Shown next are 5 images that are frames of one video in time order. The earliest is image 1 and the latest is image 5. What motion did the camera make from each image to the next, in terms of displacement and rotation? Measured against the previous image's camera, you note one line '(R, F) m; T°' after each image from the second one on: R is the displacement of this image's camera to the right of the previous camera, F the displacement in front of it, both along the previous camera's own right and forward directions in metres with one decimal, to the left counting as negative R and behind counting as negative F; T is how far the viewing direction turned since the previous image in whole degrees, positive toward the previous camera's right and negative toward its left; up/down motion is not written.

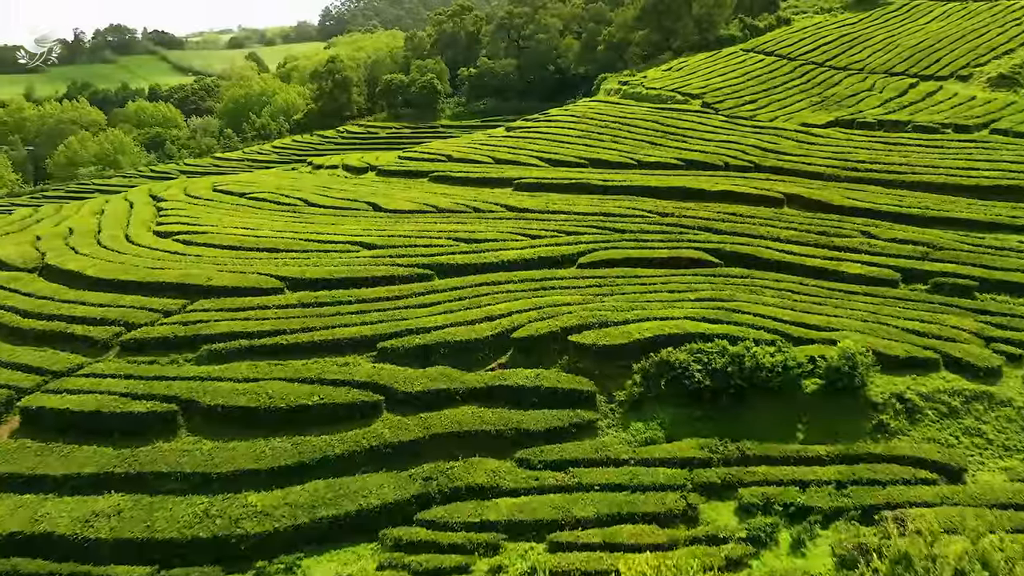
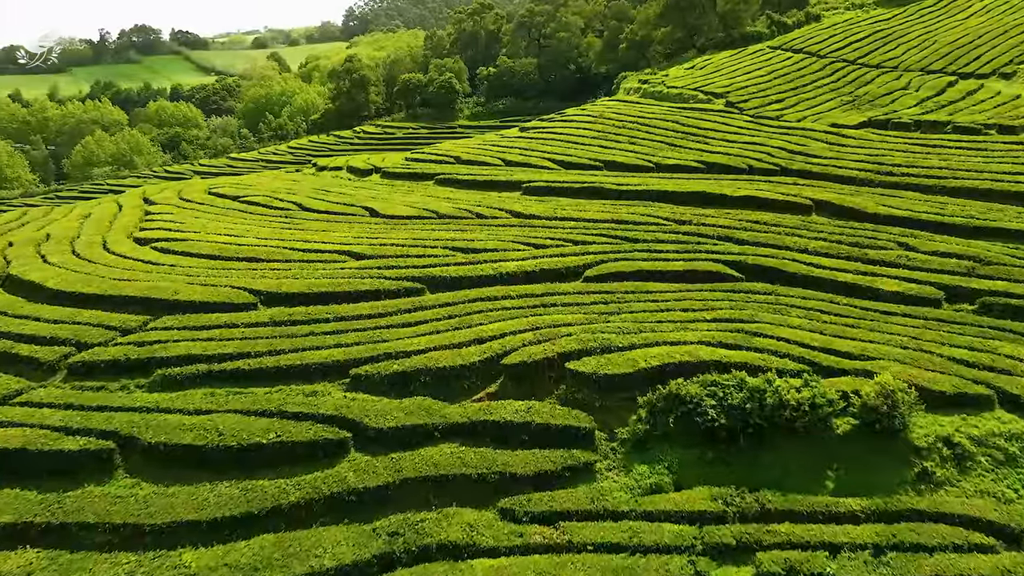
(+0.9, +2.9) m; -2°
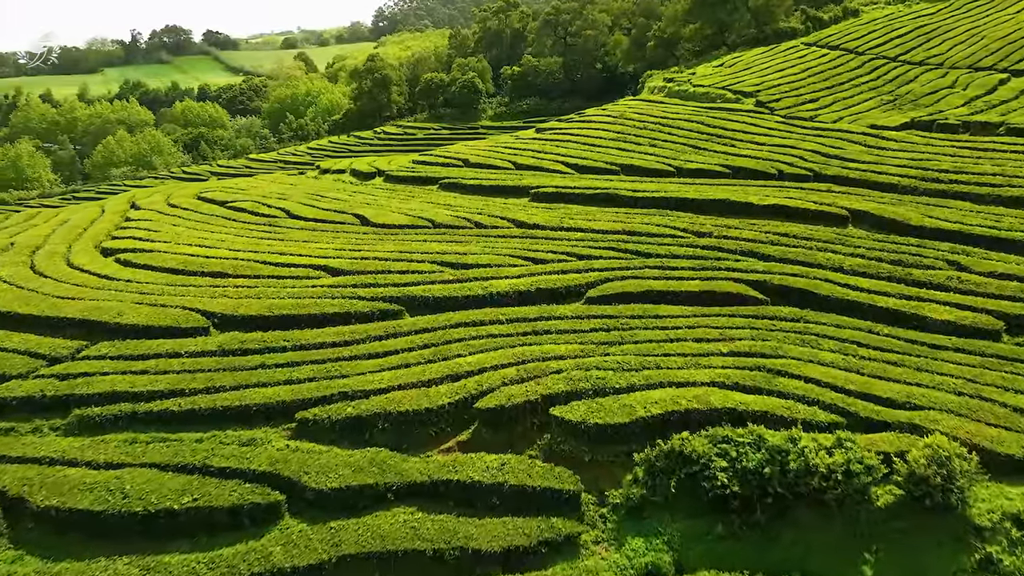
(+1.3, +3.6) m; -2°
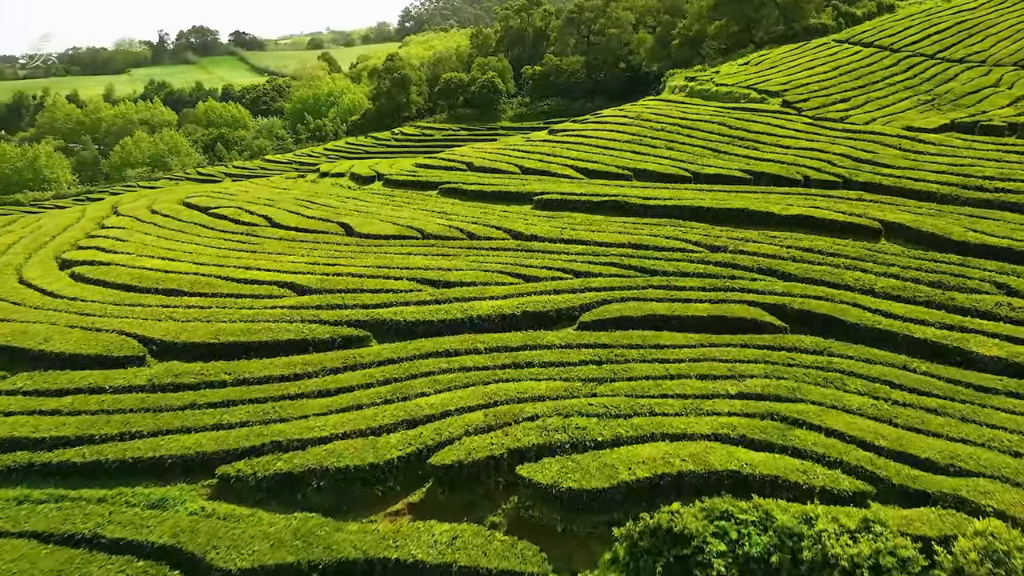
(+1.3, +3.2) m; -2°
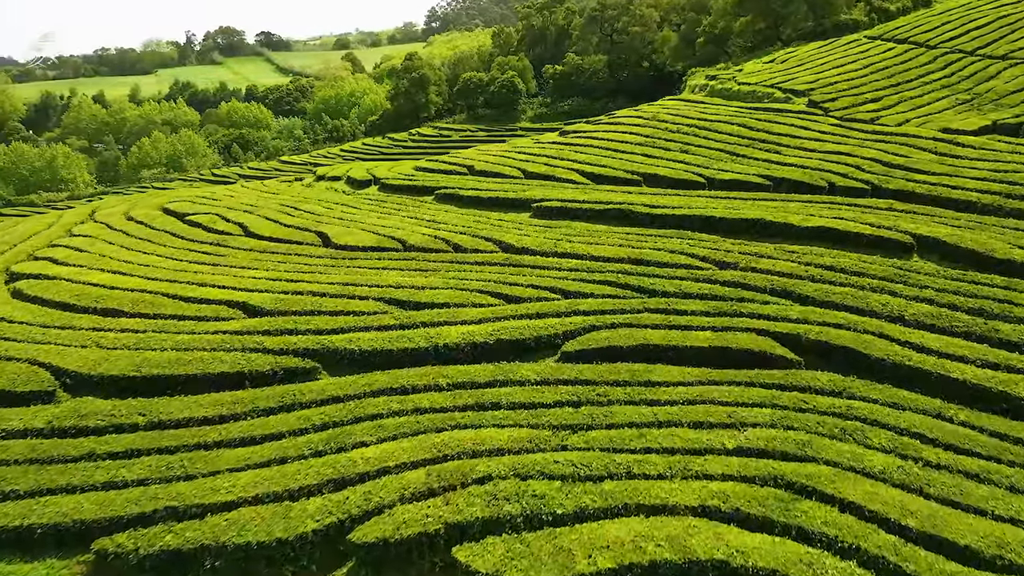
(+1.4, +3.1) m; -2°
